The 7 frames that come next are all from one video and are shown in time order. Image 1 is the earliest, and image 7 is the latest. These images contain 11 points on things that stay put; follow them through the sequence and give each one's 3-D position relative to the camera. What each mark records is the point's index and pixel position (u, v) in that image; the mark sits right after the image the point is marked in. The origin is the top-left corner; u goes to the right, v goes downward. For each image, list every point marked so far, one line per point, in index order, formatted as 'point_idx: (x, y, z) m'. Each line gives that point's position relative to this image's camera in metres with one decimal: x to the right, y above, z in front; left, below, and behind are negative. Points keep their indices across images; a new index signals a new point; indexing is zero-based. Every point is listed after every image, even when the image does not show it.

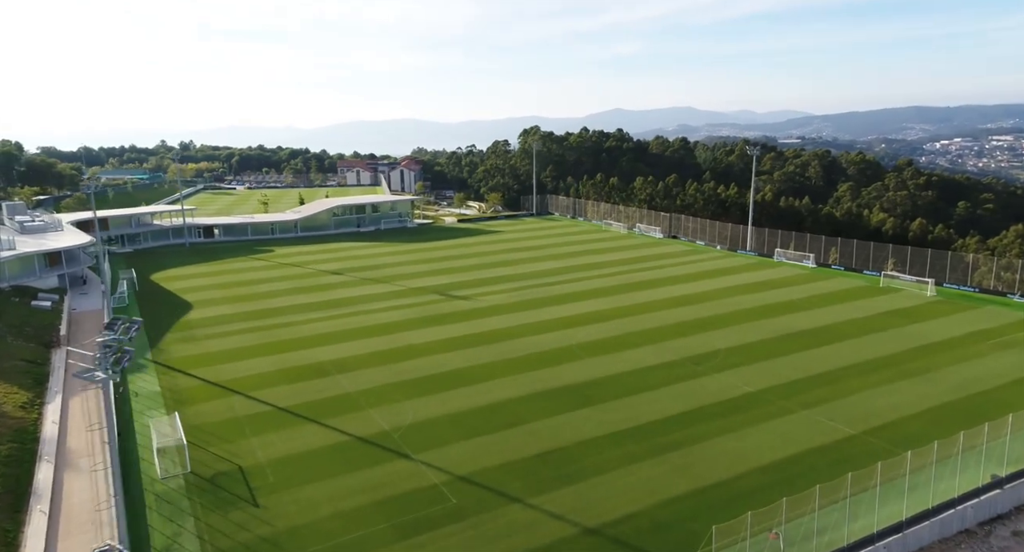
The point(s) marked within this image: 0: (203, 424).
0: (-9.0, -4.3, +19.4) m
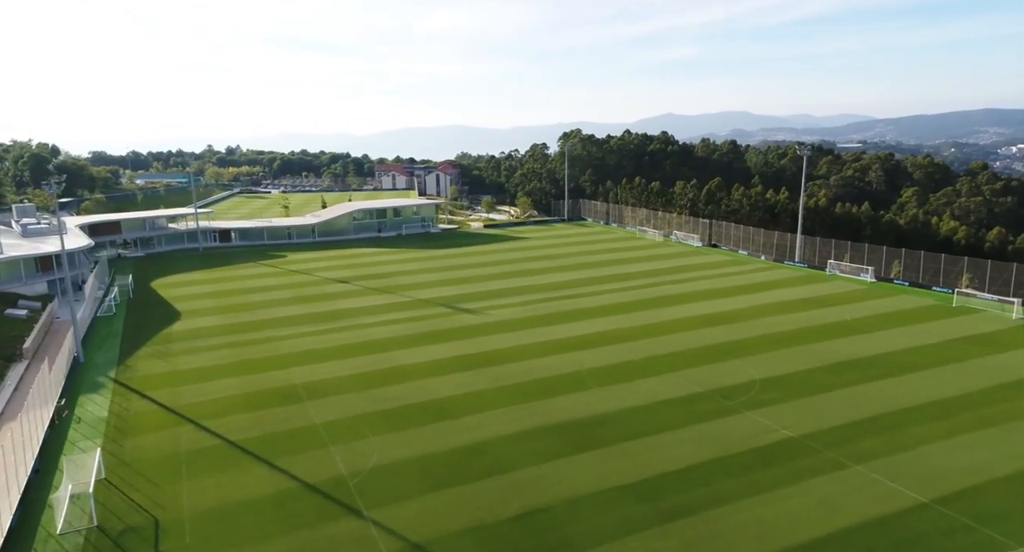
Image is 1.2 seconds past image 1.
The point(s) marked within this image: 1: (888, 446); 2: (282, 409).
0: (-9.5, -4.6, +16.7) m
1: (+9.5, -4.3, +16.9) m
2: (-6.9, -4.0, +19.9) m
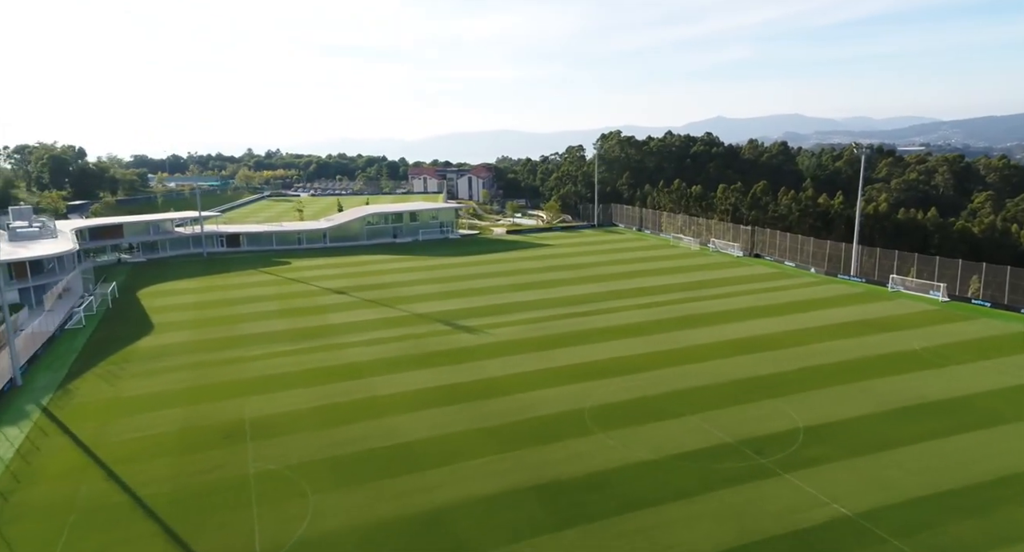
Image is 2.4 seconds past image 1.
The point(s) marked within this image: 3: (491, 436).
0: (-10.2, -5.0, +13.7) m
1: (+8.7, -4.9, +12.5) m
2: (-7.4, -4.4, +16.6) m
3: (-0.5, -4.1, +17.3) m
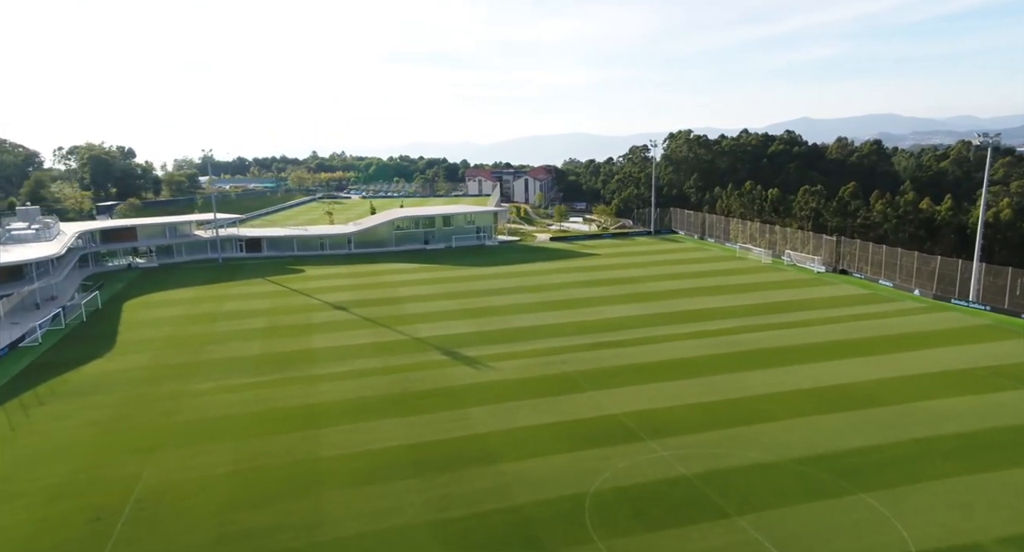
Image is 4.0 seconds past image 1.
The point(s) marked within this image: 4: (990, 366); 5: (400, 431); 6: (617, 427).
0: (-11.2, -5.4, +9.6) m
1: (+7.5, -5.6, +6.4) m
2: (-8.1, -4.9, +12.2) m
3: (-1.2, -4.7, +12.1) m
4: (+14.0, -2.6, +19.5) m
5: (-2.8, -3.8, +16.7) m
6: (+2.6, -3.7, +16.6) m
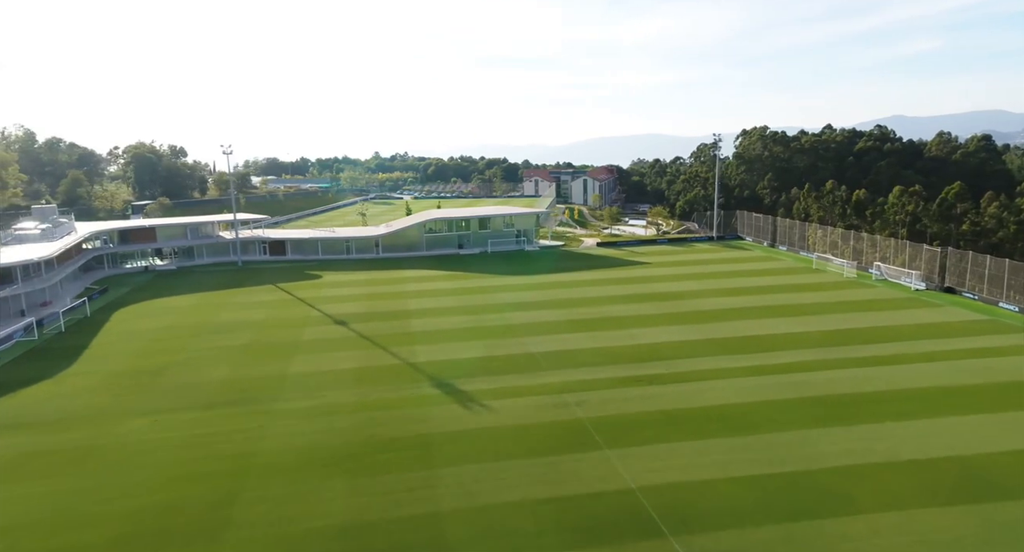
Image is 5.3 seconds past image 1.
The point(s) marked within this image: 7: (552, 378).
0: (-12.4, -5.6, +6.5) m
1: (+5.8, -6.1, +1.3) m
2: (-9.0, -5.2, +8.8) m
3: (-2.2, -5.1, +8.0) m
4: (+13.8, -3.3, +13.7) m
5: (-3.3, -4.2, +12.7) m
6: (+2.1, -4.2, +12.0) m
7: (+1.2, -2.9, +19.1) m
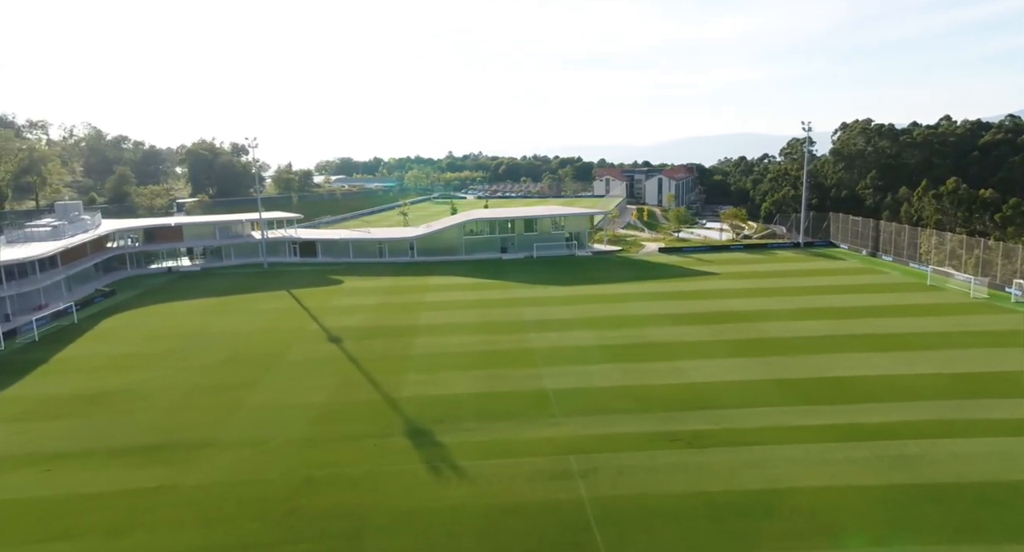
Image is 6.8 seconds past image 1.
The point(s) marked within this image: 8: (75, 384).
0: (-14.0, -5.7, +3.6) m
1: (+3.4, -6.6, -3.8) m
2: (-10.4, -5.3, +5.5) m
3: (-3.7, -5.4, +3.8) m
4: (+12.9, -3.9, +7.5) m
5: (-4.1, -4.5, +8.6) m
6: (+1.1, -4.6, +7.3) m
7: (+1.1, -3.3, +14.4) m
8: (-11.9, -3.0, +18.2) m
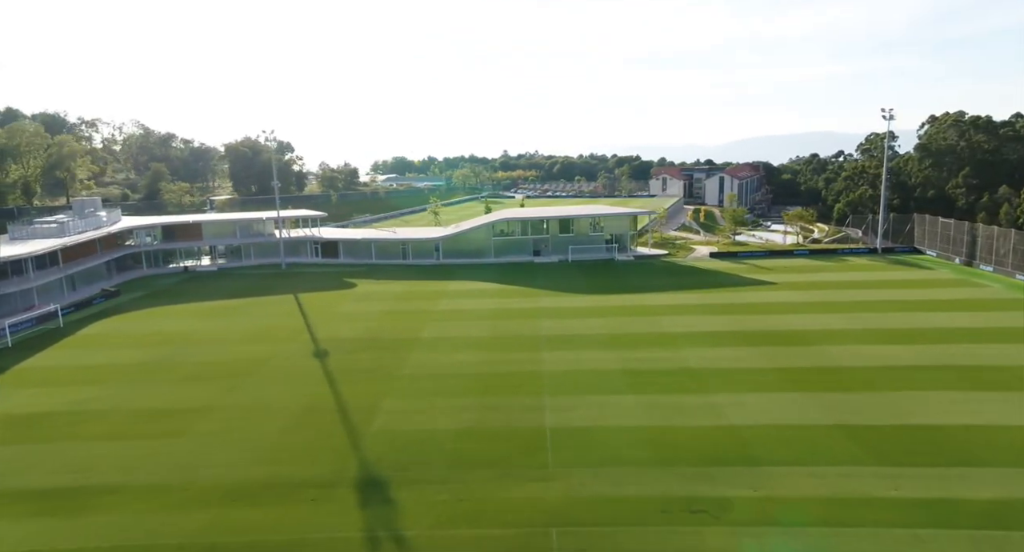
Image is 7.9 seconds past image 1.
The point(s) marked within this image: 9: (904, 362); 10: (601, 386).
0: (-15.4, -5.7, +1.9) m
1: (+1.2, -6.8, -7.2) m
2: (-11.6, -5.4, +3.4) m
3: (-5.1, -5.6, +1.1) m
4: (+11.7, -4.3, +3.1) m
5: (-5.1, -4.7, +5.9) m
6: (0.0, -4.8, +4.0) m
7: (+0.7, -3.5, +11.2) m
8: (-11.9, -3.0, +16.1) m
9: (+9.8, -2.1, +16.2) m
10: (+2.2, -2.6, +15.7) m
